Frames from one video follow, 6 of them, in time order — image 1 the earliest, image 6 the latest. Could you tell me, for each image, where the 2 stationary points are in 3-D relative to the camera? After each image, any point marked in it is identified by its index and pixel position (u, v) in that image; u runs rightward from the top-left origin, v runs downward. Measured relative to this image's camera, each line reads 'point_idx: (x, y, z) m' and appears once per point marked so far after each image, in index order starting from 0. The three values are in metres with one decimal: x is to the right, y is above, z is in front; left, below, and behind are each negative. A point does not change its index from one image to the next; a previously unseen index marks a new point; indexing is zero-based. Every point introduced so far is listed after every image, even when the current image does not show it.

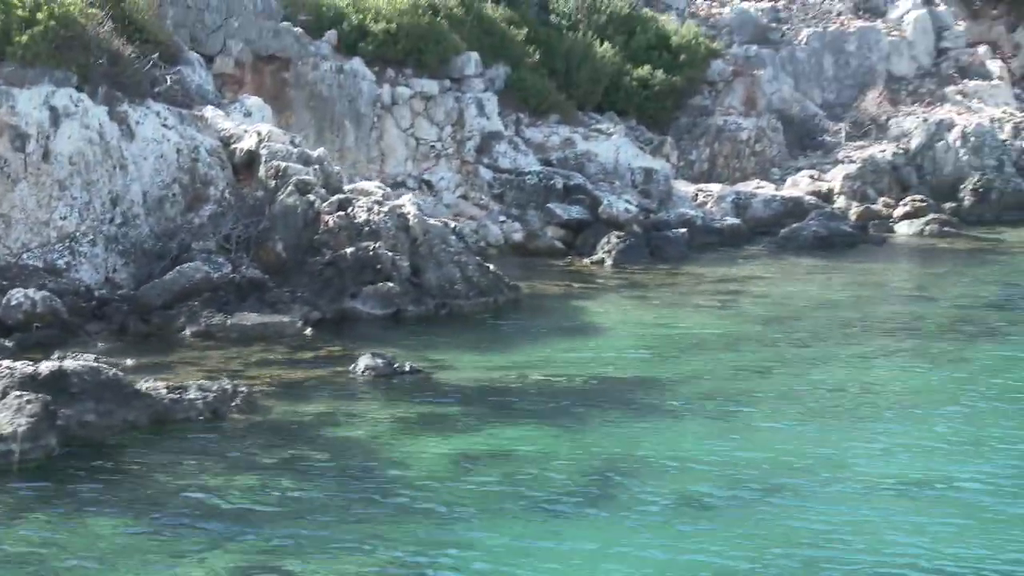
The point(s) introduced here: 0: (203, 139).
0: (-8.7, +4.2, +18.4) m
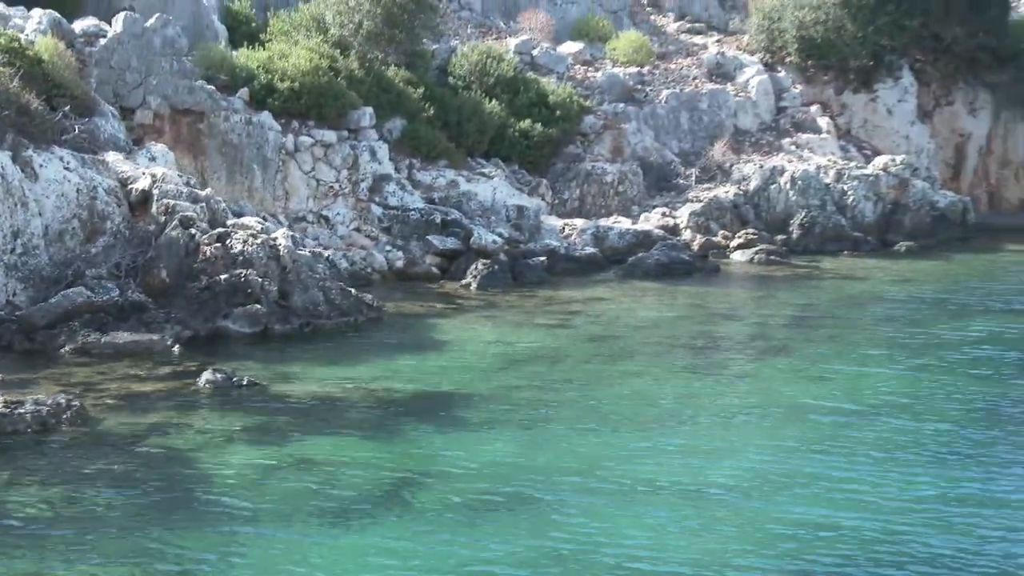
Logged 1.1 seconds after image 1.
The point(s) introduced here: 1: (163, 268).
0: (-13.1, +3.6, +21.1) m
1: (-10.4, +0.8, +20.0) m
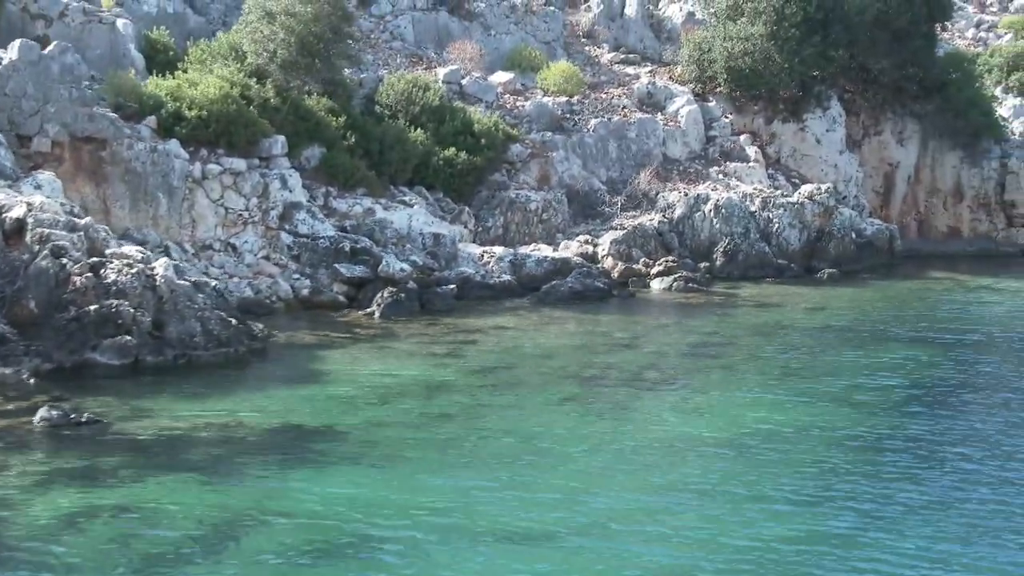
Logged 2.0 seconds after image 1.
0: (-16.5, +2.7, +20.9) m
1: (-13.9, -0.1, +19.6) m
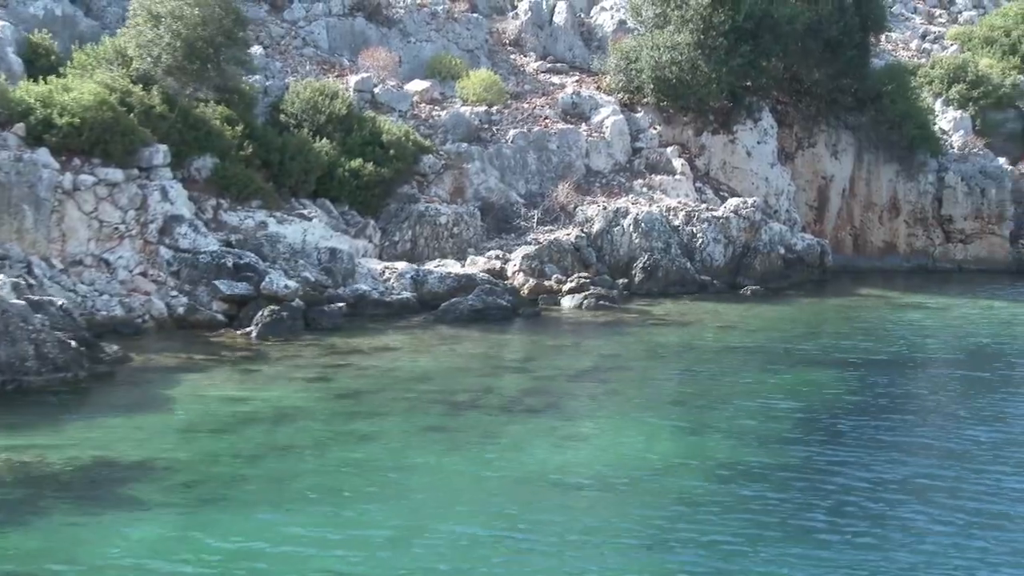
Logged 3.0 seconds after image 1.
0: (-20.4, +2.1, +19.4) m
1: (-17.8, -0.7, +18.1) m
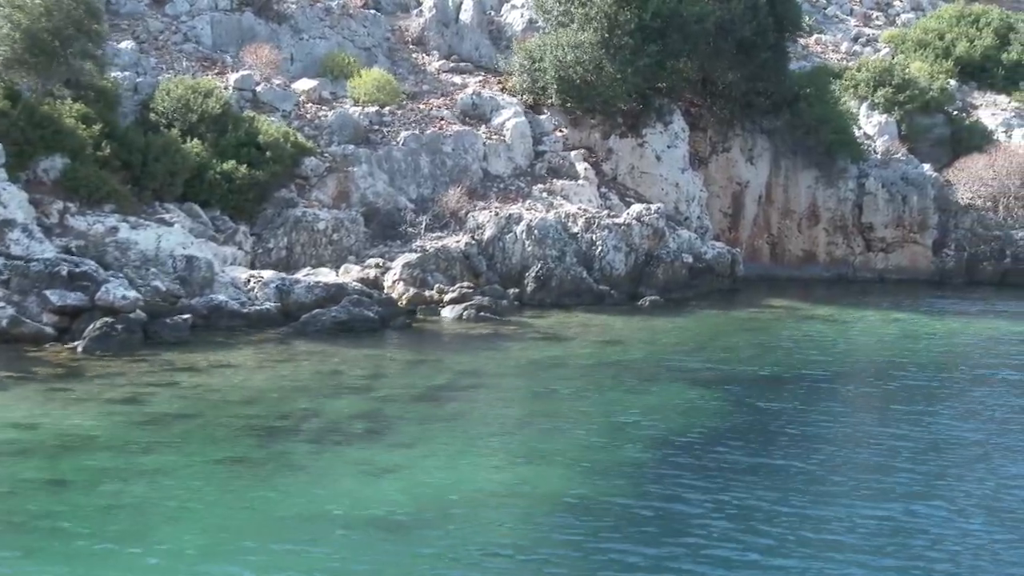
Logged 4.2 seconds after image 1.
0: (-25.2, +1.8, +17.6) m
1: (-22.6, -0.9, +16.3) m
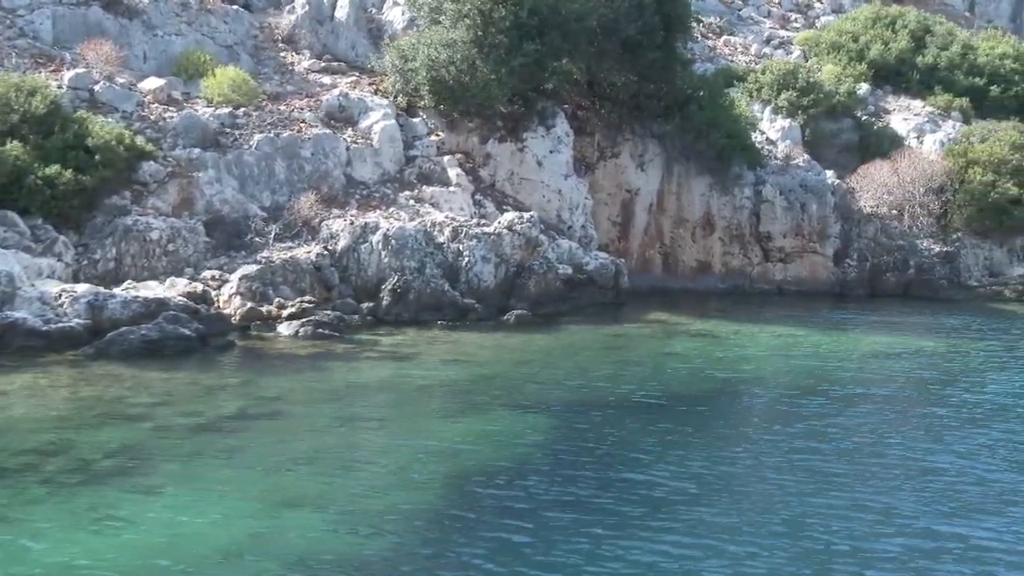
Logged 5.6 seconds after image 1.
0: (-30.9, +1.3, +15.1) m
1: (-28.2, -1.4, +13.8) m
